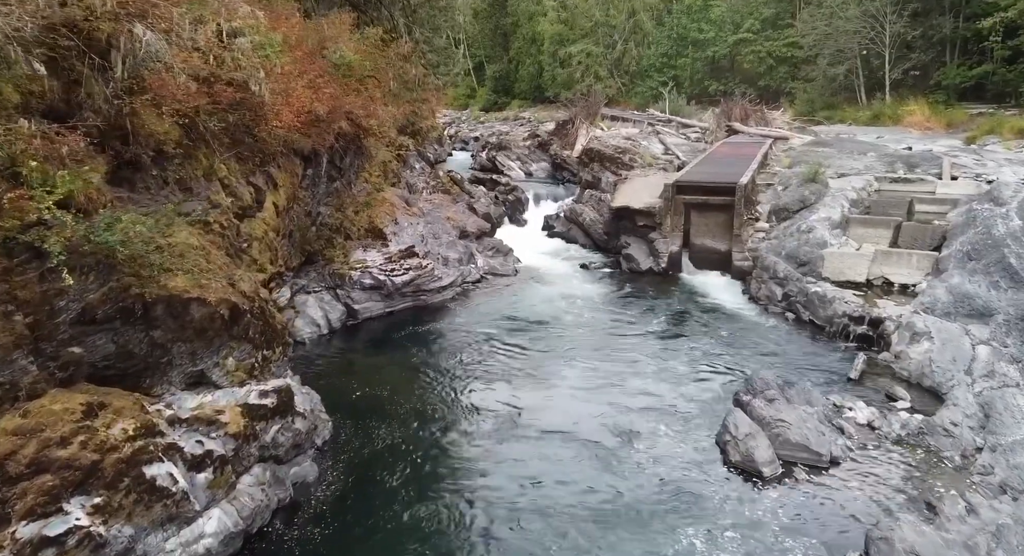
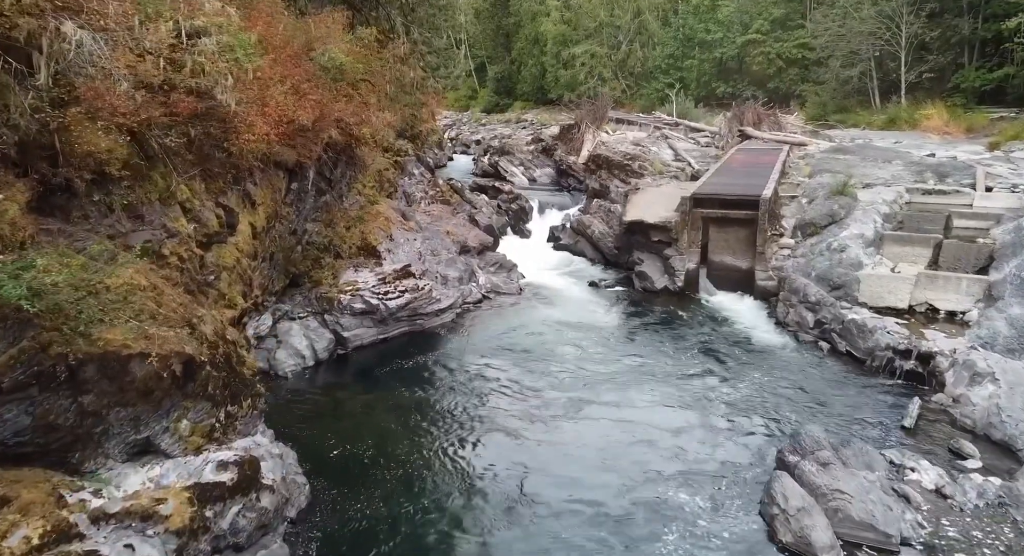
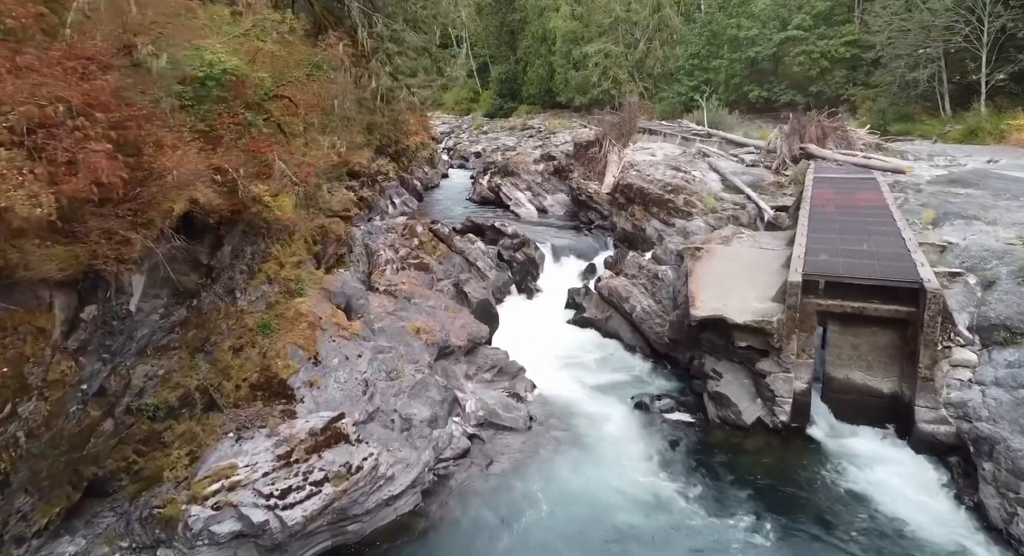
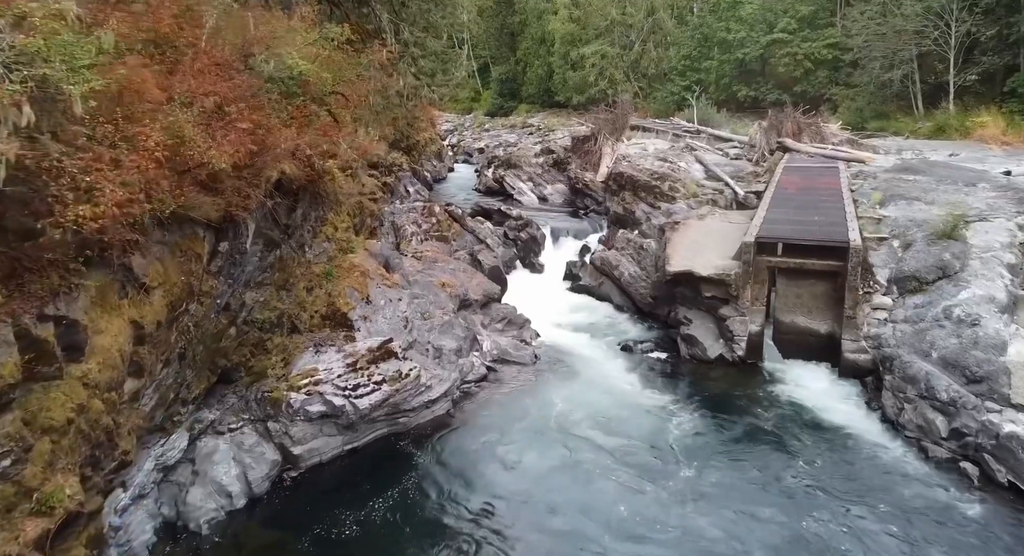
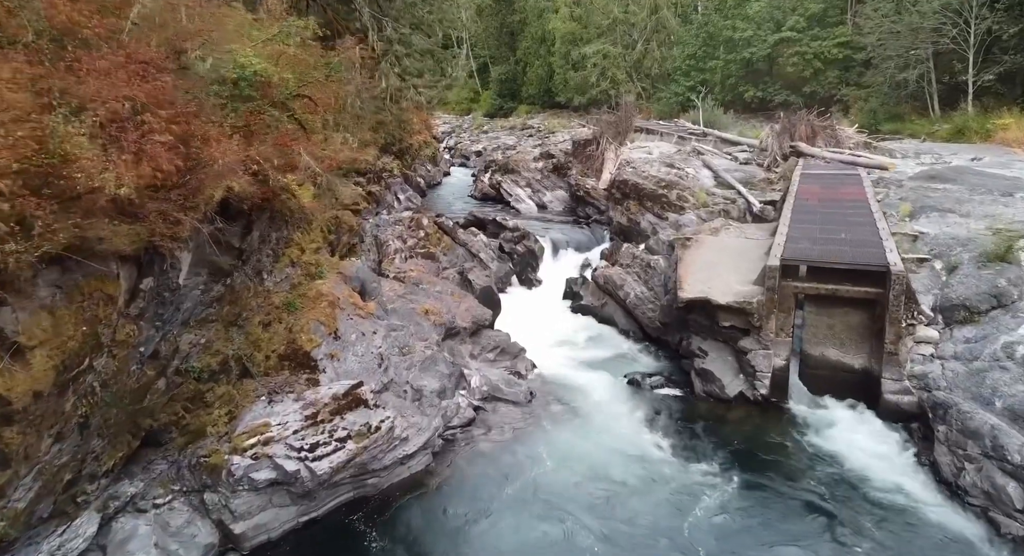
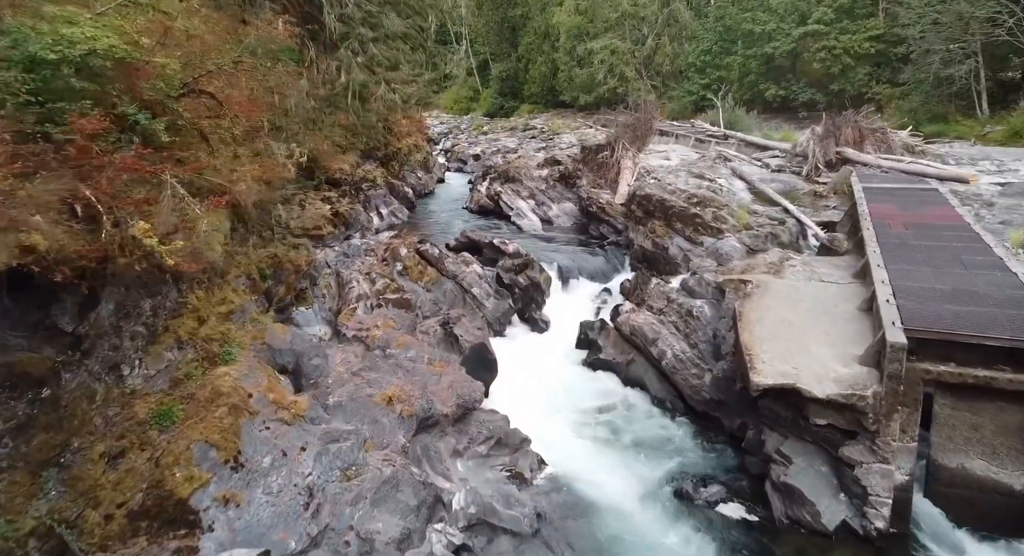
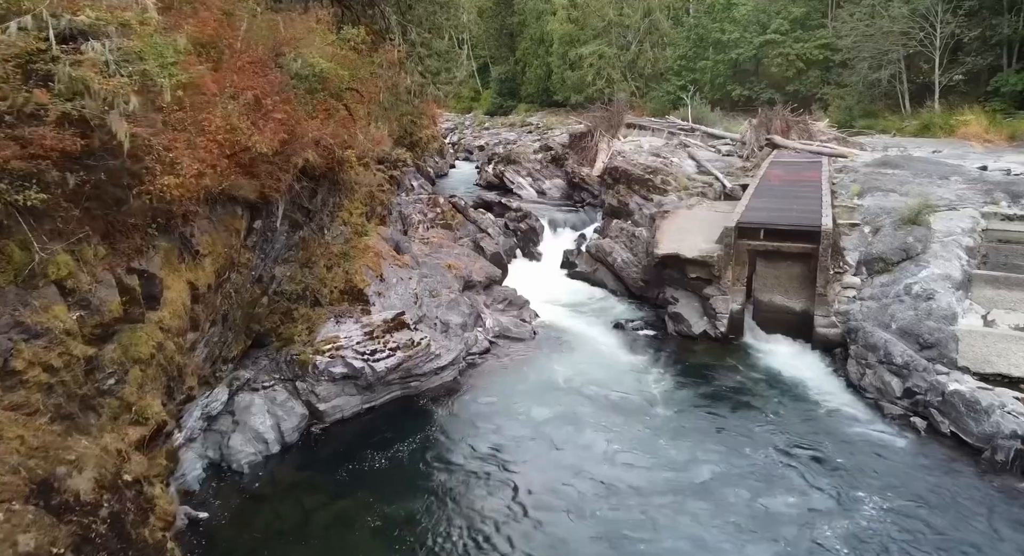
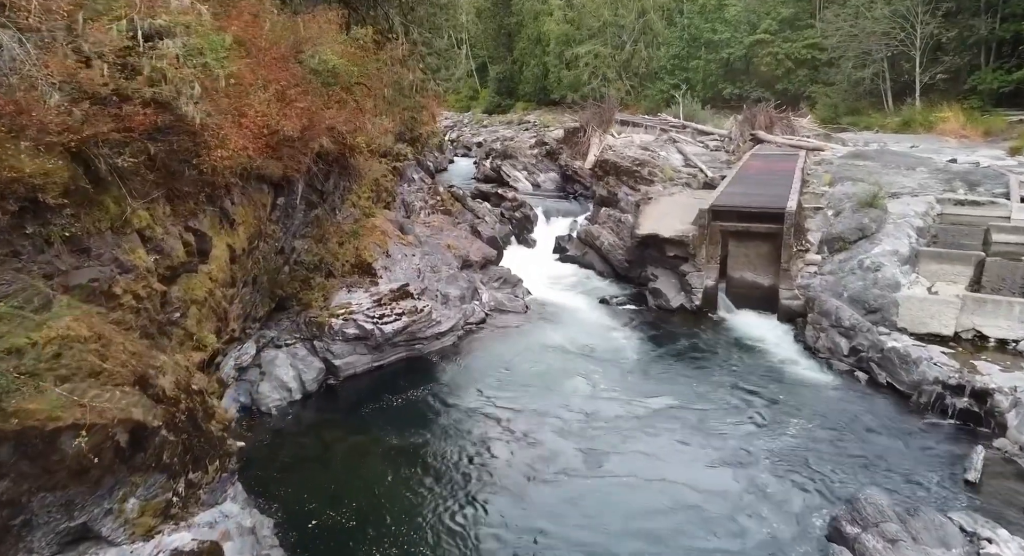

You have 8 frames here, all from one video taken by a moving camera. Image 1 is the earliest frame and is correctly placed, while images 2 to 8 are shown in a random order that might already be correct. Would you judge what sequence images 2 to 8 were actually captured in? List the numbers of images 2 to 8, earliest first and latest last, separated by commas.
2, 8, 7, 4, 5, 3, 6
